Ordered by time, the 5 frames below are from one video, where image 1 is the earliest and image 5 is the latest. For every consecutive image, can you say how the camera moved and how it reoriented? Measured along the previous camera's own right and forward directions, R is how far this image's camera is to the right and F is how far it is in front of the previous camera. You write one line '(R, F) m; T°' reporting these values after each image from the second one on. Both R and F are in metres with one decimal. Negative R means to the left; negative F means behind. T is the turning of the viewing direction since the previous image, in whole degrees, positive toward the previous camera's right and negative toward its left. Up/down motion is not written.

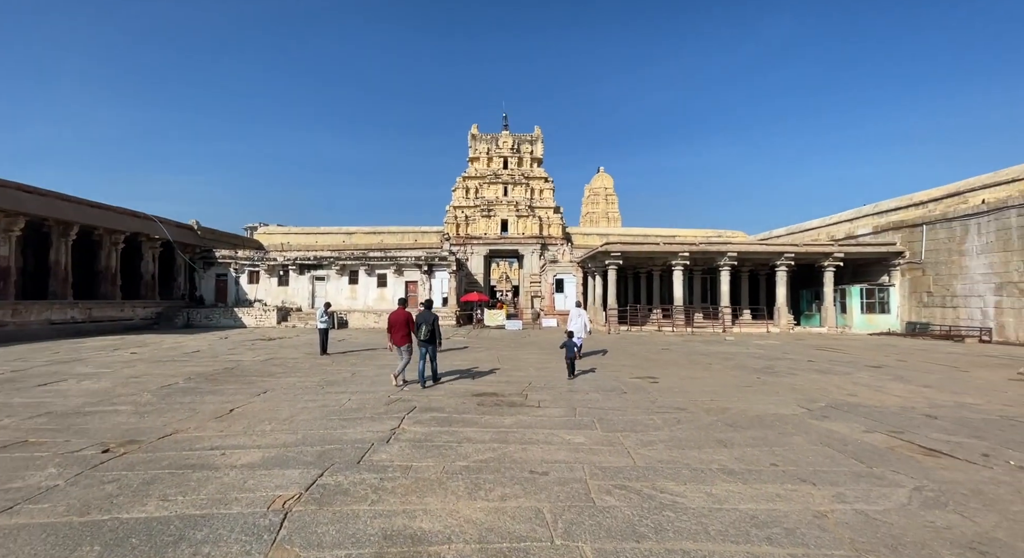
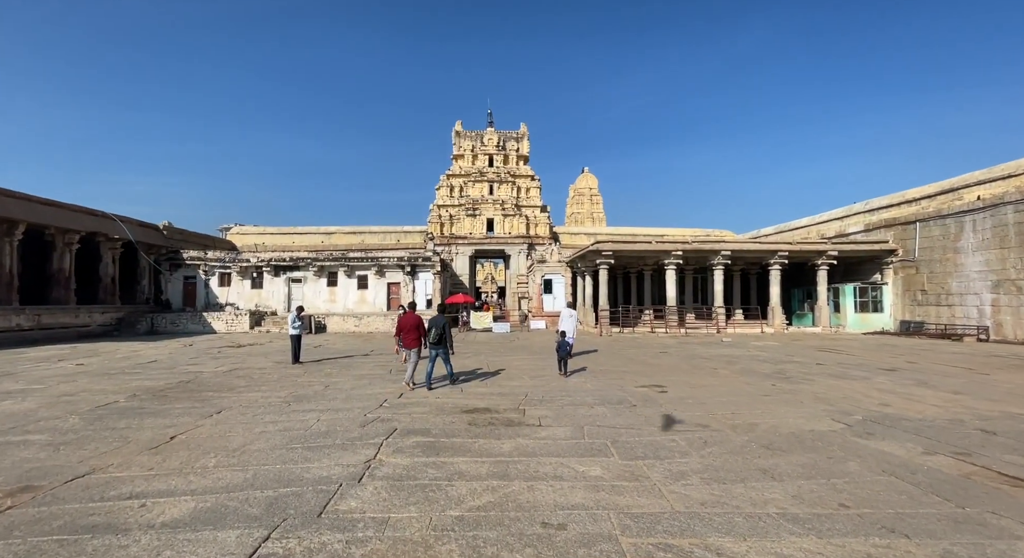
(-0.1, +1.0) m; +2°
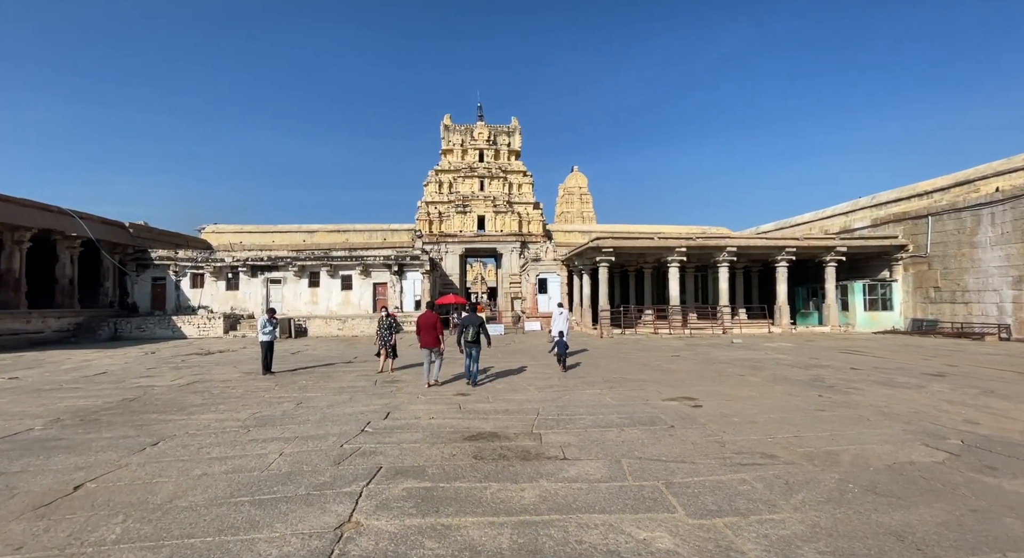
(-0.3, +1.3) m; +1°
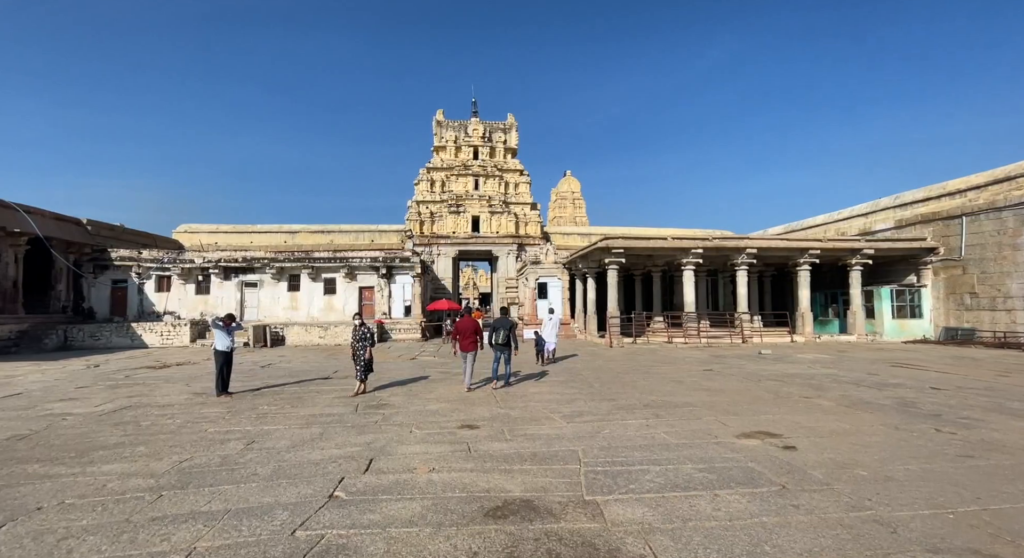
(-0.4, +1.9) m; +1°
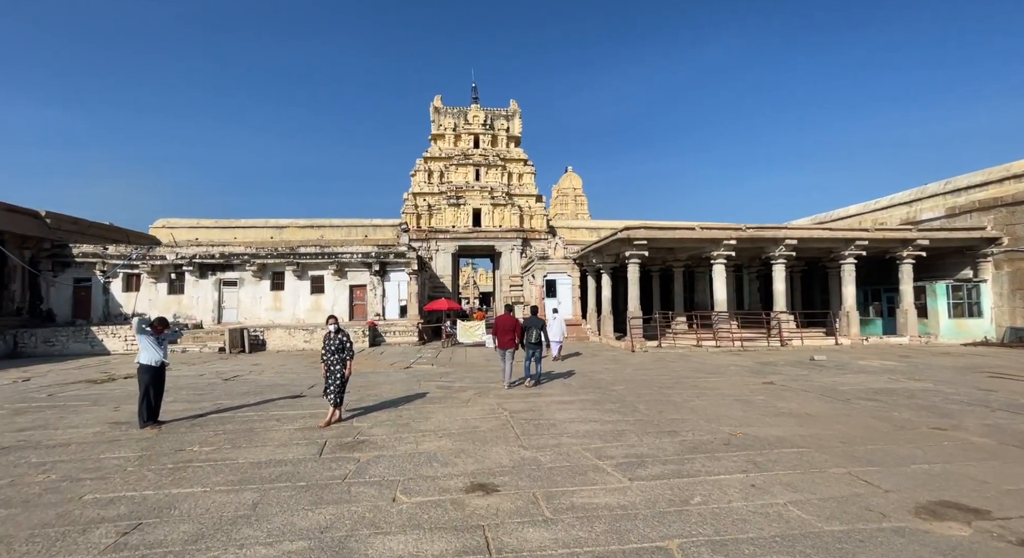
(-0.3, +2.1) m; 0°
